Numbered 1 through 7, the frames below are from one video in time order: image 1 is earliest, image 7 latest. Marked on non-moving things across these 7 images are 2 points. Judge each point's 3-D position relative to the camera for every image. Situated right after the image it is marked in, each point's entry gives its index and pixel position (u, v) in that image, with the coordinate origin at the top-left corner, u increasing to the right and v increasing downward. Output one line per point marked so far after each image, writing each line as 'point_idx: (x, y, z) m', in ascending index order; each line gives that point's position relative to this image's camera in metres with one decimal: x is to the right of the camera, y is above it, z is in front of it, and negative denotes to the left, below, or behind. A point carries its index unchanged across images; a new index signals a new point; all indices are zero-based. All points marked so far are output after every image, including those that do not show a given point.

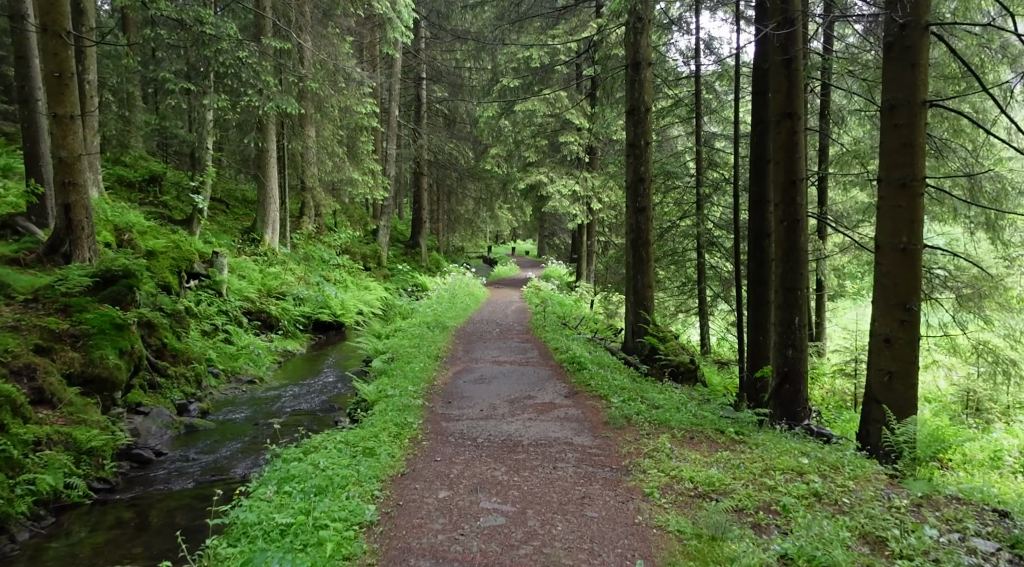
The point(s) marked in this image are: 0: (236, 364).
0: (-4.8, -1.4, +15.1) m
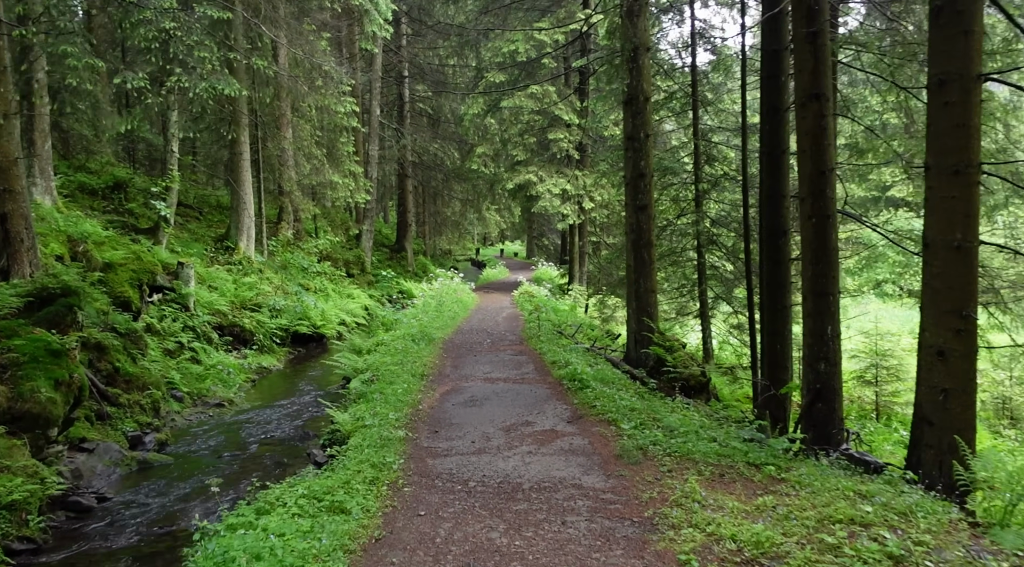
0: (-4.9, -1.6, +13.8) m
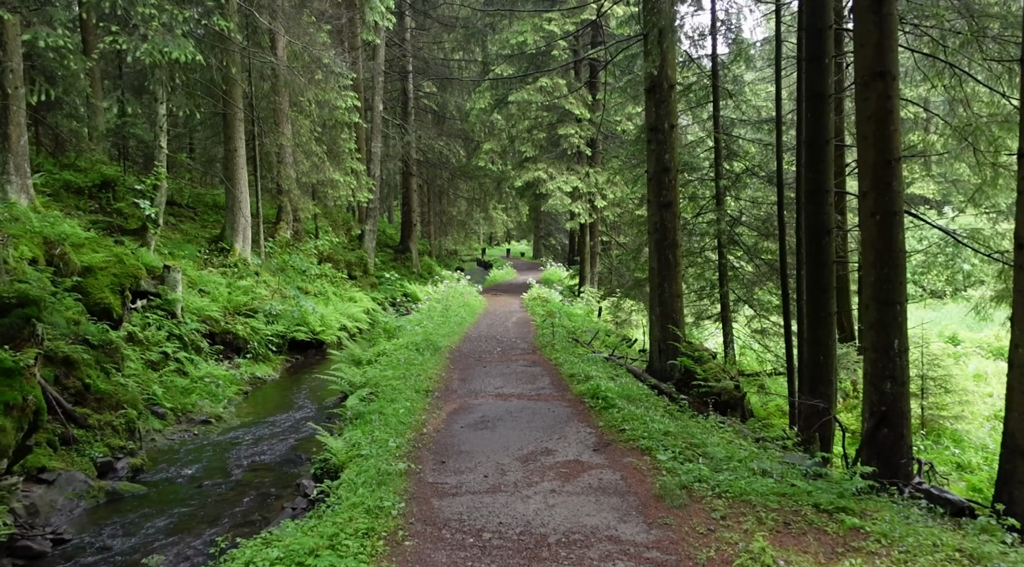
0: (-4.7, -1.7, +12.7) m
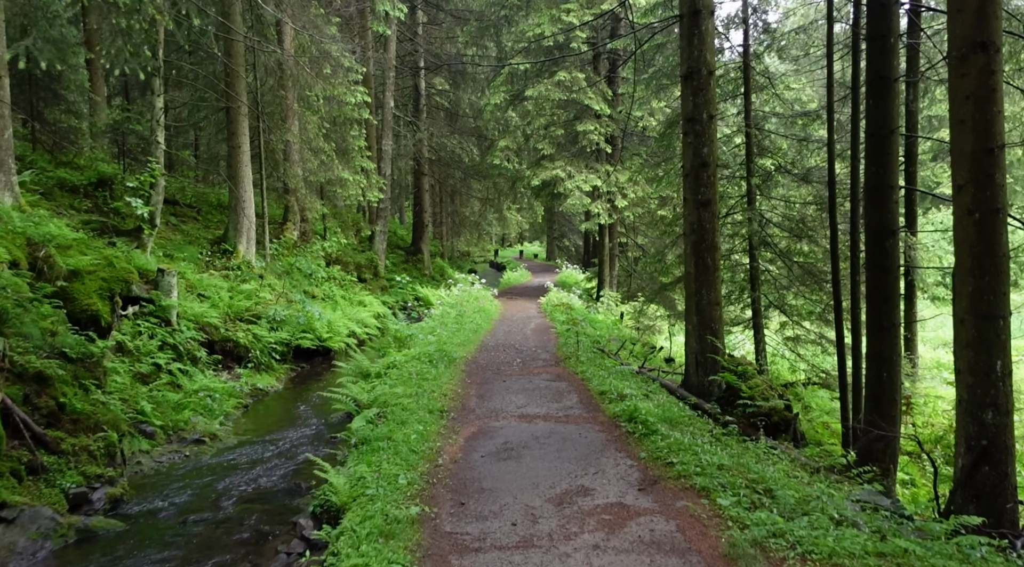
0: (-4.4, -1.8, +11.6) m
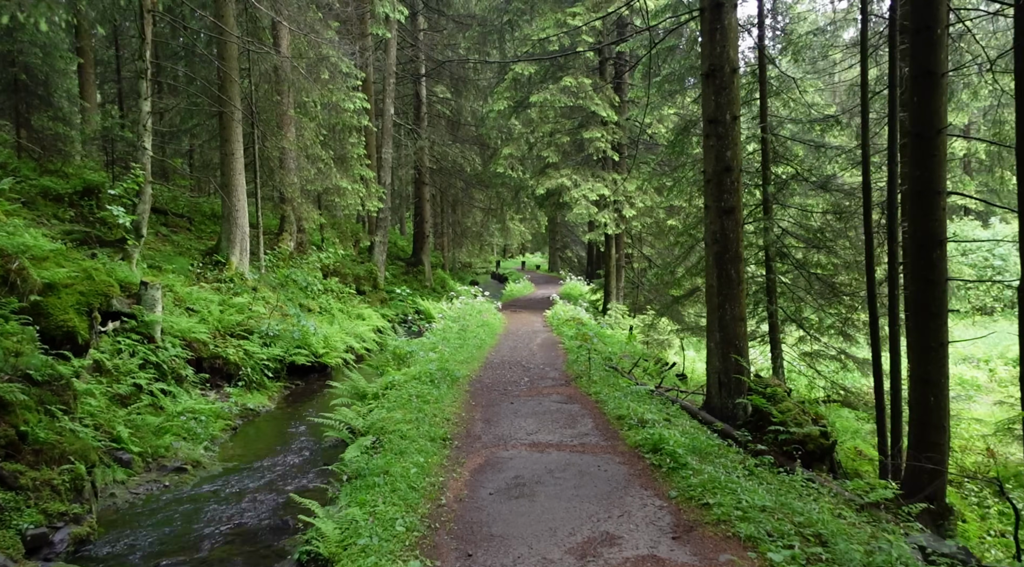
0: (-4.3, -1.9, +10.7) m
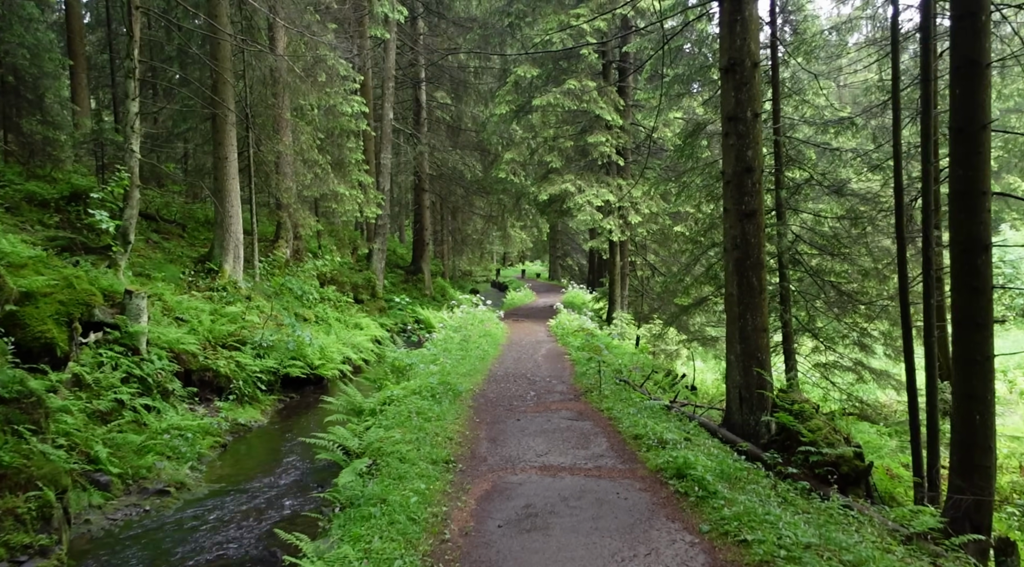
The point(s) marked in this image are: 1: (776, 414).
0: (-4.2, -2.0, +10.0) m
1: (+2.8, -1.4, +9.4) m
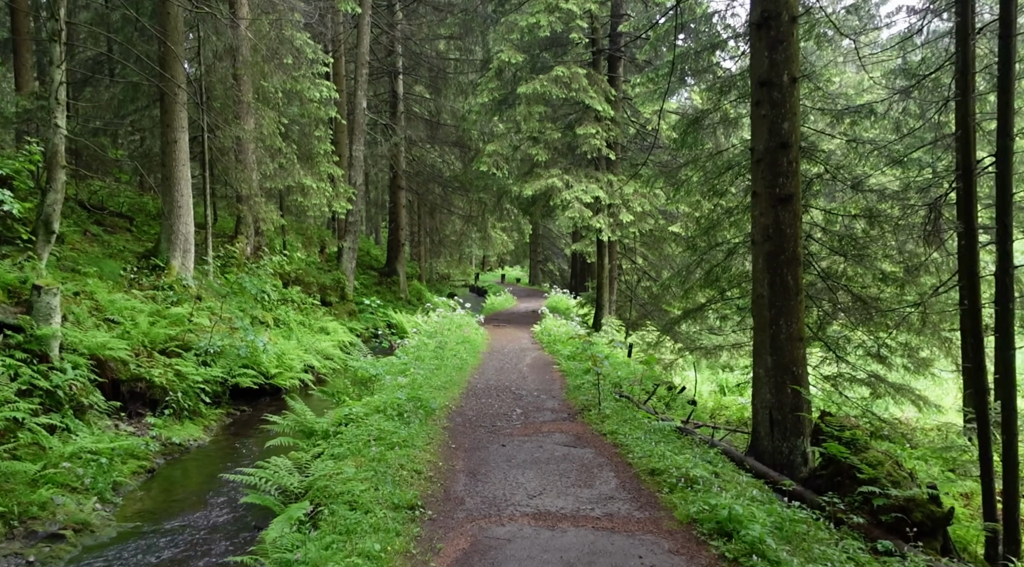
0: (-4.4, -2.0, +8.0) m
1: (+2.7, -1.4, +7.6) m
